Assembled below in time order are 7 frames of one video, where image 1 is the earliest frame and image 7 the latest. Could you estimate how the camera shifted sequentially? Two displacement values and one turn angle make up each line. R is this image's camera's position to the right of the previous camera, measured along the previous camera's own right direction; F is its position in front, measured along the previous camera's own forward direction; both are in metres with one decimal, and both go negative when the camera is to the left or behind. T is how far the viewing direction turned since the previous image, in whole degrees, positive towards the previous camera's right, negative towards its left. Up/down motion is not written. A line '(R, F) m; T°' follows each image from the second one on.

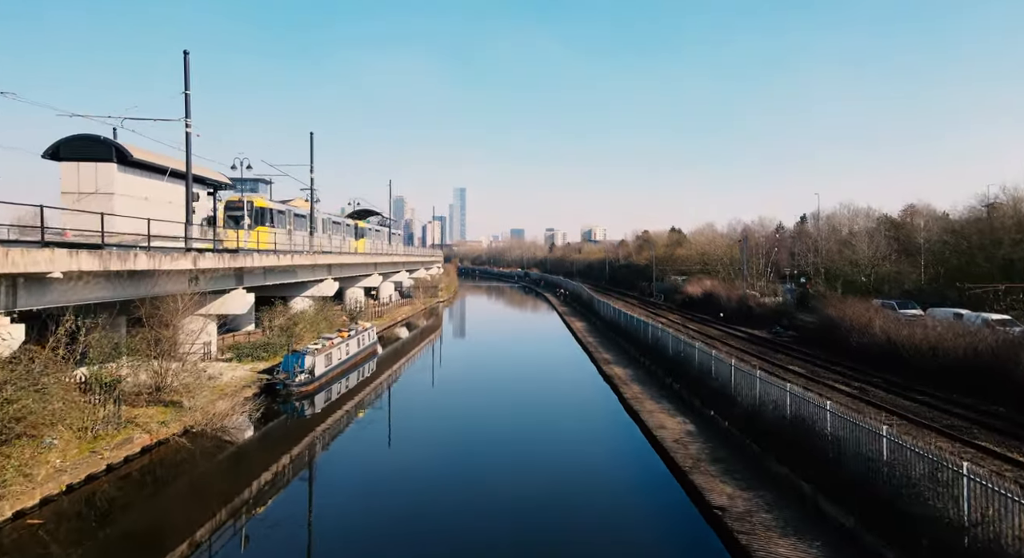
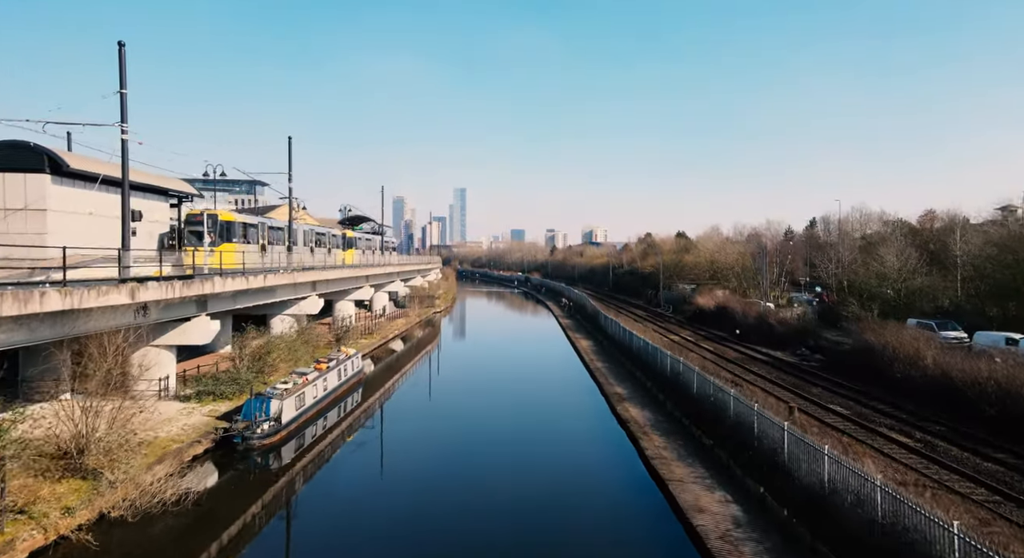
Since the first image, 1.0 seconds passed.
(0.0, +2.5) m; 0°
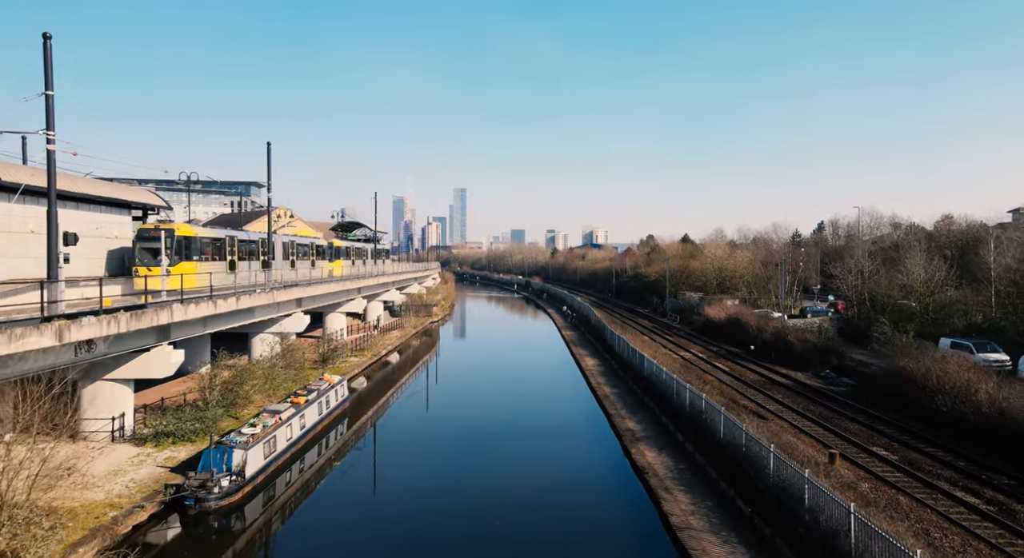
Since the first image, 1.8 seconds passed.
(0.0, +2.0) m; 0°
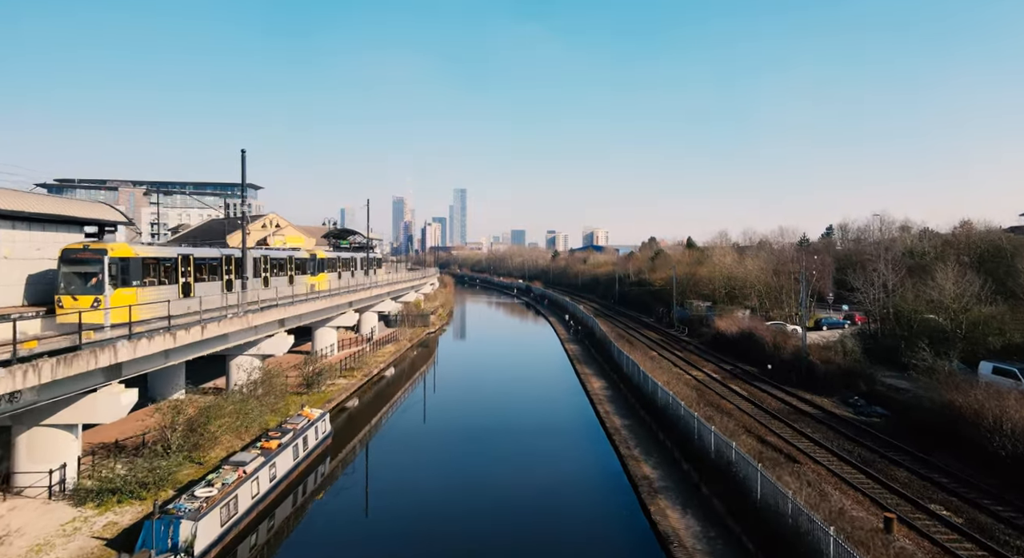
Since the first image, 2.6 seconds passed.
(0.0, +2.0) m; 0°
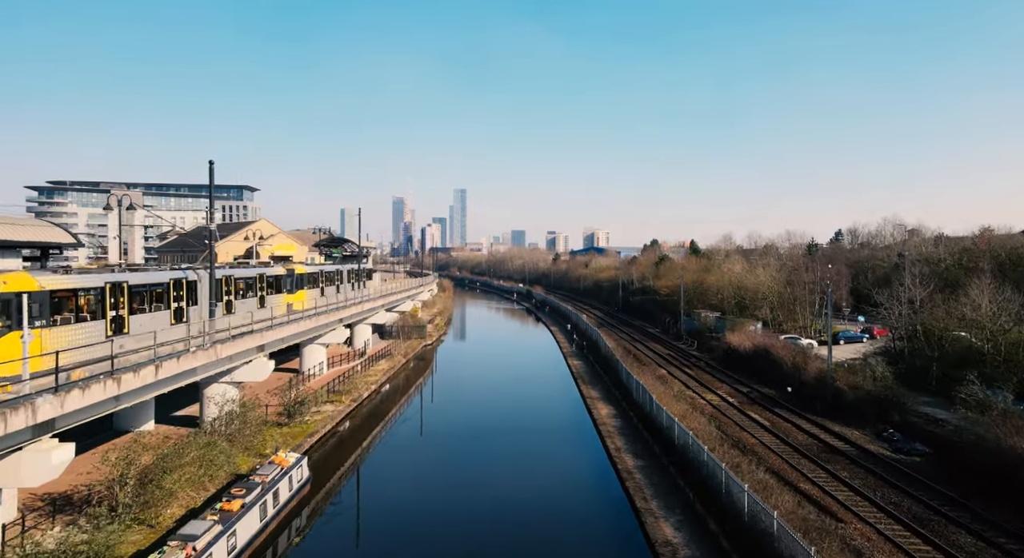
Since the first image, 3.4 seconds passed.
(0.0, +2.1) m; 0°
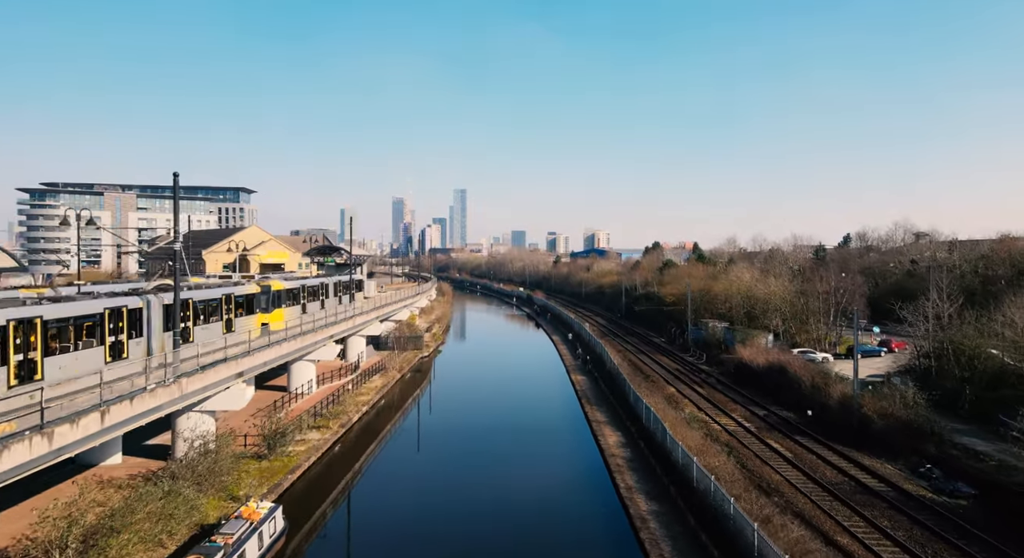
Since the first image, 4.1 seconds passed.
(0.0, +1.8) m; 0°
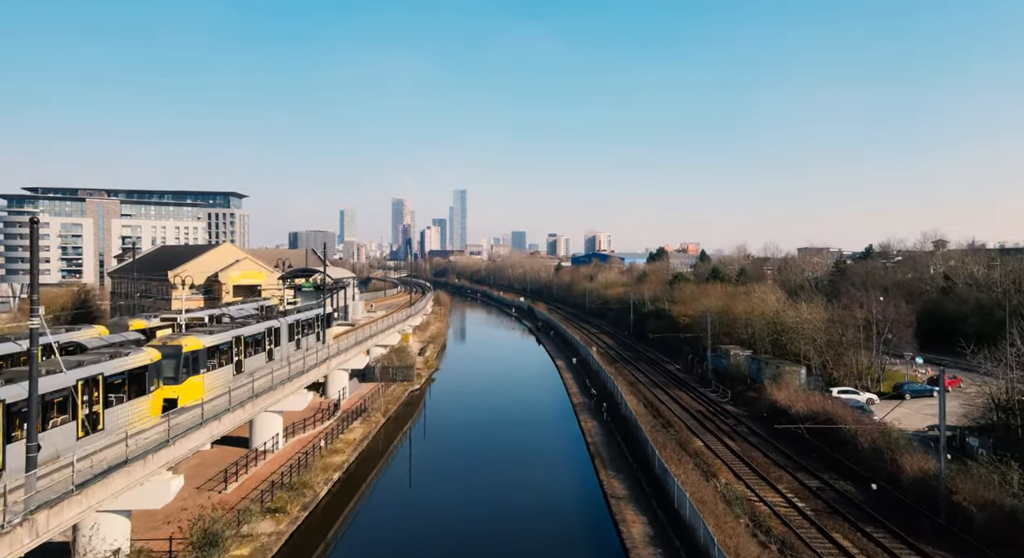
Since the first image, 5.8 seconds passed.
(0.0, +4.5) m; 0°
